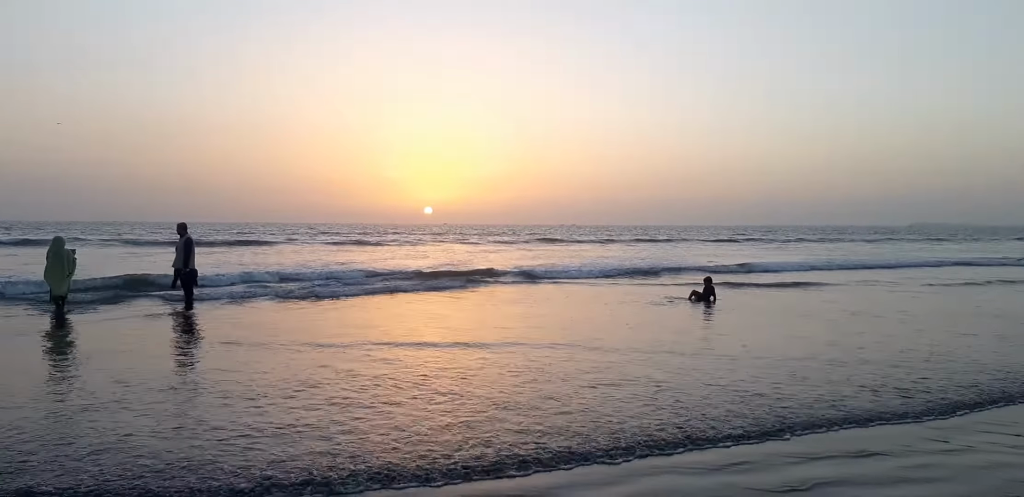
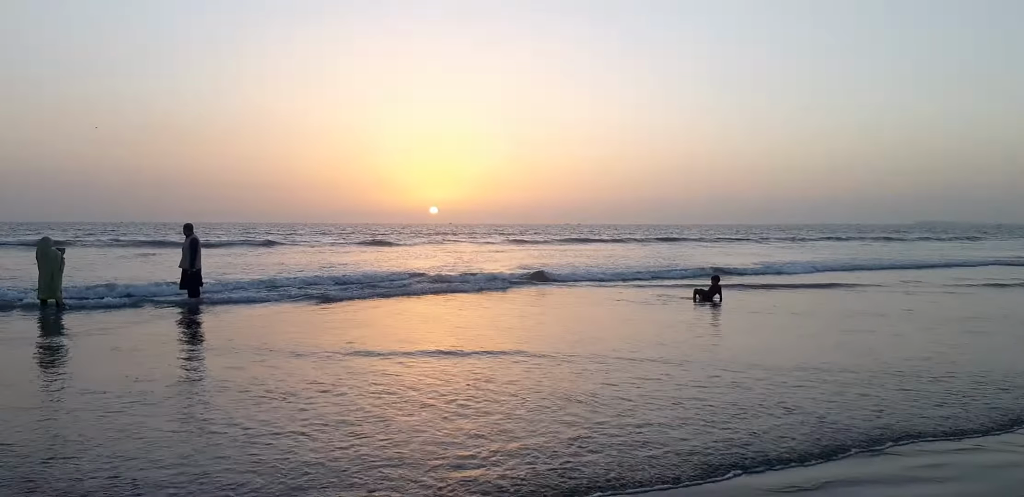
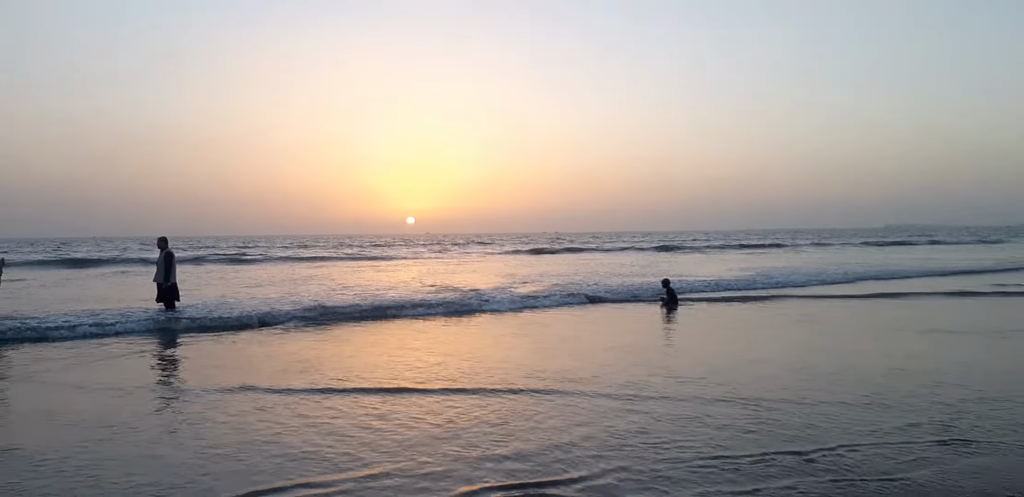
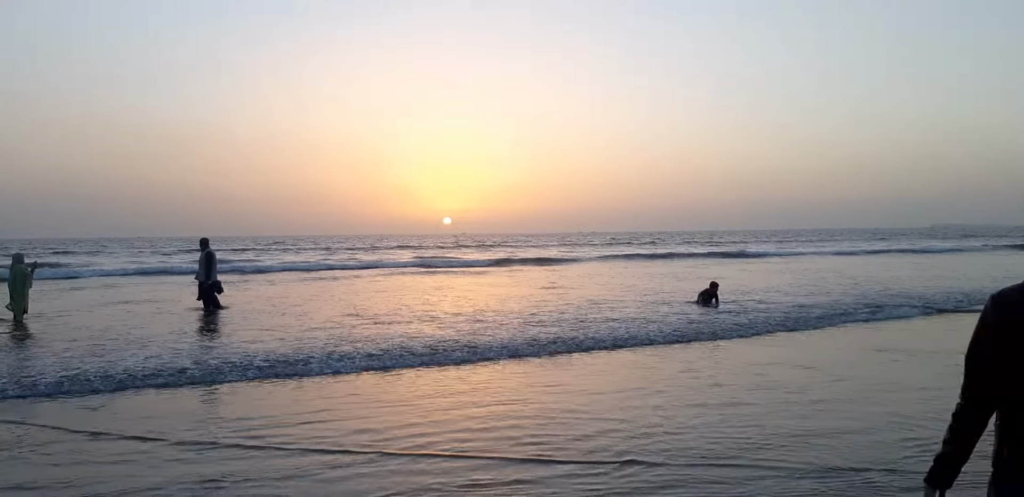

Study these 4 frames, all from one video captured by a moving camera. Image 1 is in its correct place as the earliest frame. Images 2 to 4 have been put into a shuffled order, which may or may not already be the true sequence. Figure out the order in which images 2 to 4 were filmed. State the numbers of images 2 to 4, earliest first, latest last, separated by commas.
2, 3, 4
